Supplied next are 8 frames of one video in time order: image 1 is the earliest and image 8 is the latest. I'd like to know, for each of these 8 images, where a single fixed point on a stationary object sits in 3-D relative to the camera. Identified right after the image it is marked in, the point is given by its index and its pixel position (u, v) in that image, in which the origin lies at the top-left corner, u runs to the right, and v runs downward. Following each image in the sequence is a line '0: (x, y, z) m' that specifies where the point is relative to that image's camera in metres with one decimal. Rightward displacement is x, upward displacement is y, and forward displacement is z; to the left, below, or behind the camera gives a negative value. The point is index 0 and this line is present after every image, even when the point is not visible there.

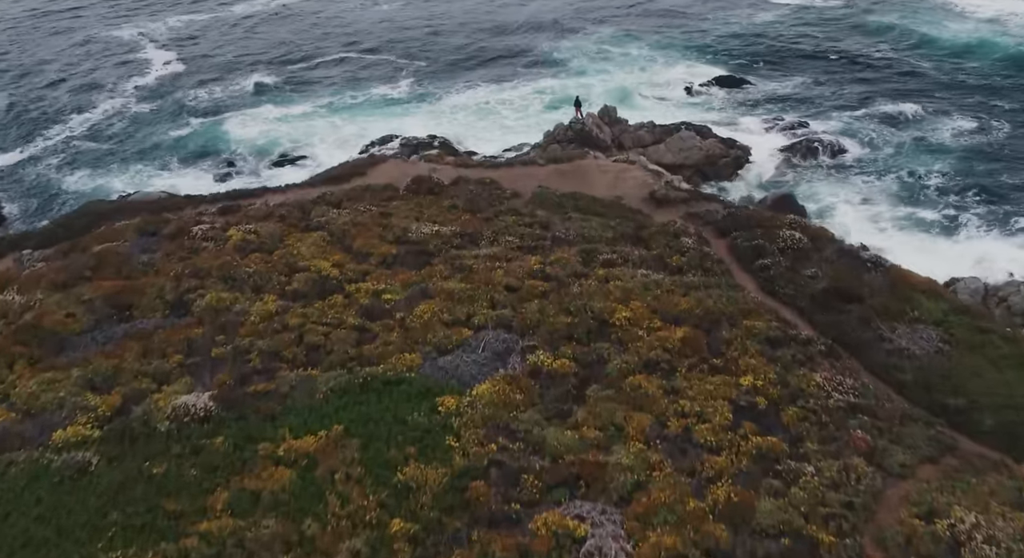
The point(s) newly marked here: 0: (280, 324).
0: (-5.0, -1.0, +18.7) m
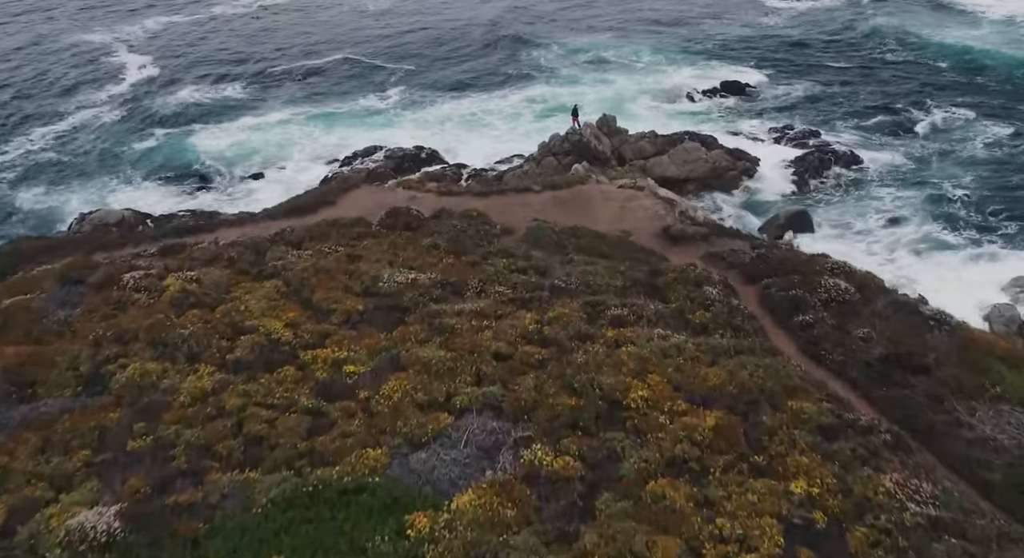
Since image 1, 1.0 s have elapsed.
0: (-5.2, -2.3, +15.1) m
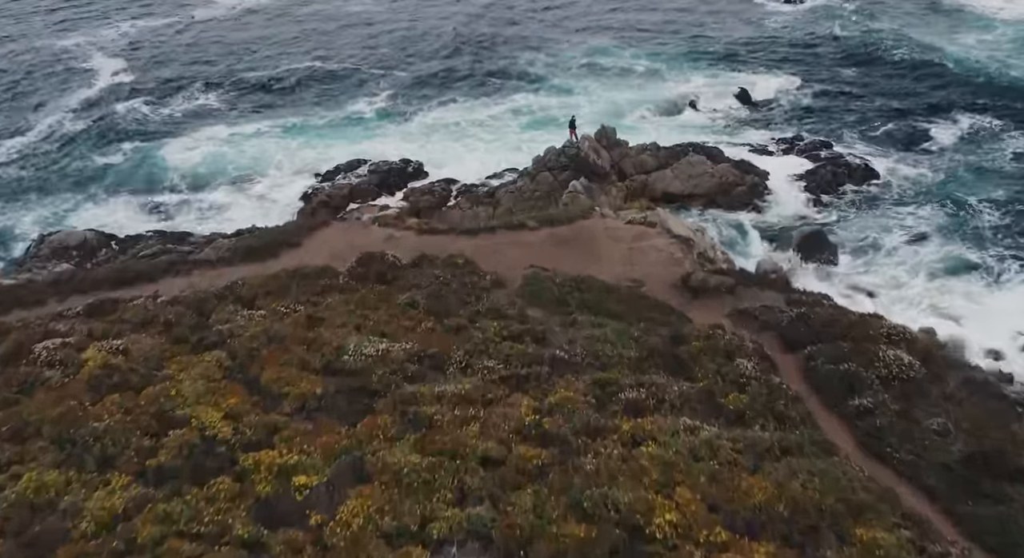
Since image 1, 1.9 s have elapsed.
0: (-5.3, -3.6, +11.8) m
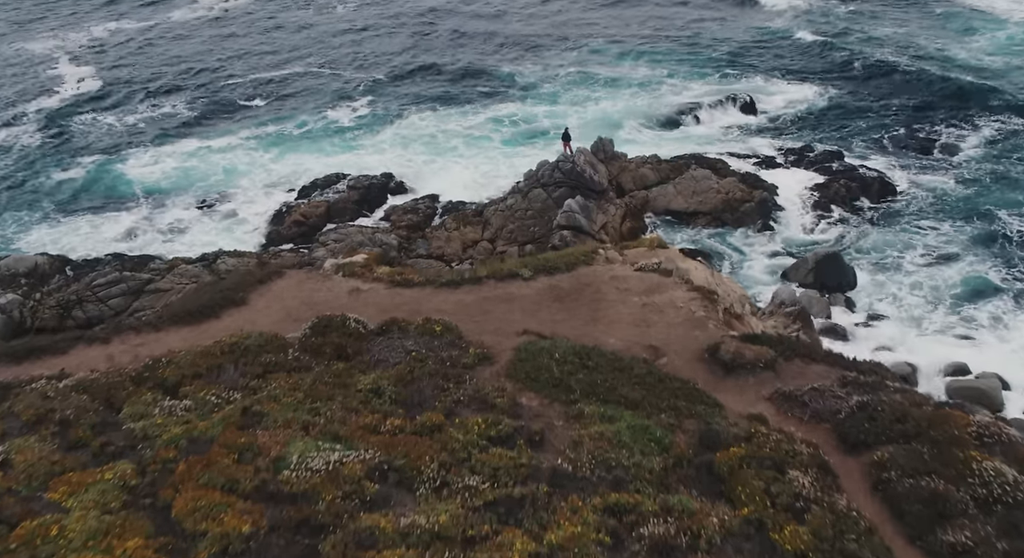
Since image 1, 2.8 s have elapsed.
0: (-5.4, -4.9, +8.3) m
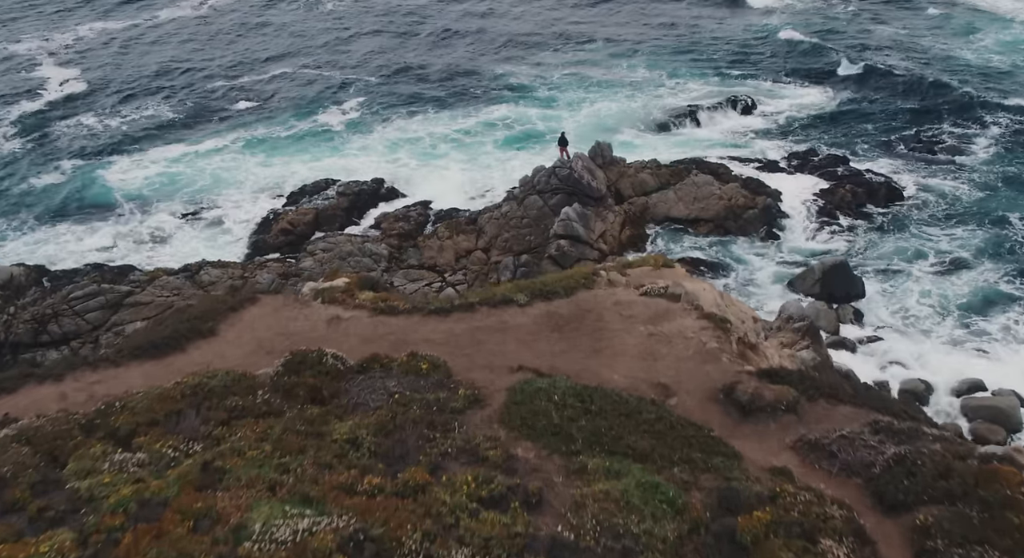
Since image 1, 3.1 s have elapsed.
0: (-5.5, -5.4, +6.8) m
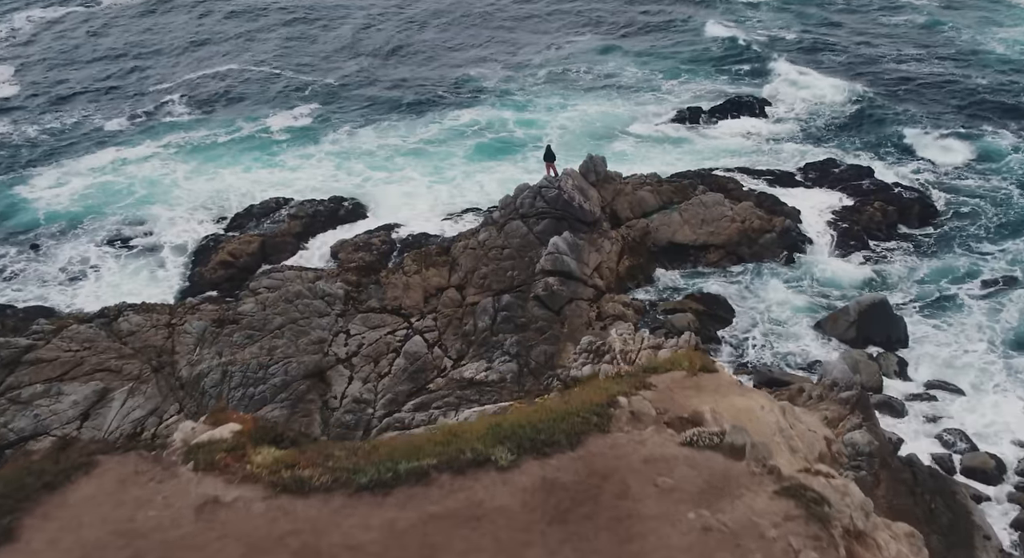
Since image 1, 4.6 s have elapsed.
0: (-5.5, -7.6, +0.8) m
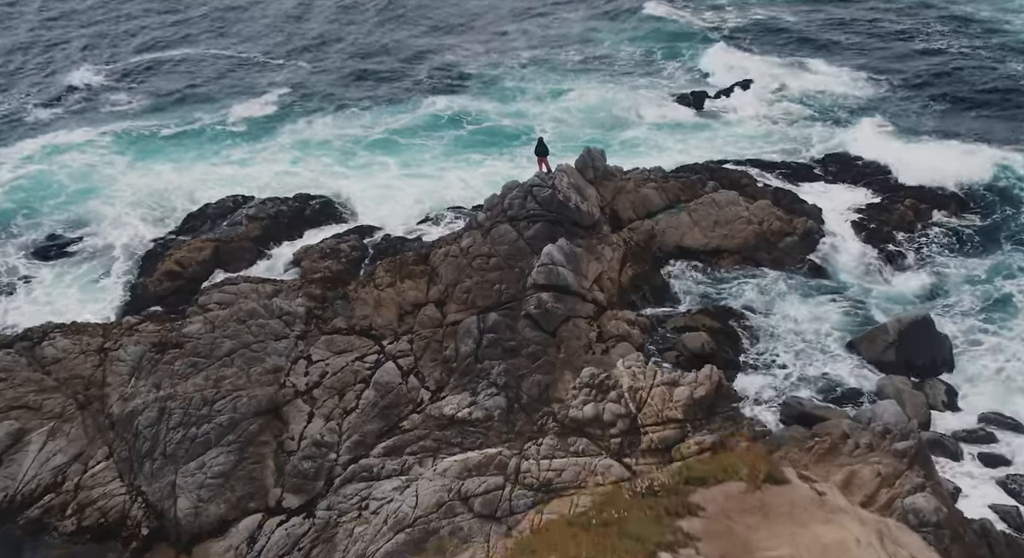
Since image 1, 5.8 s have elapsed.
0: (-5.4, -8.8, -3.4) m
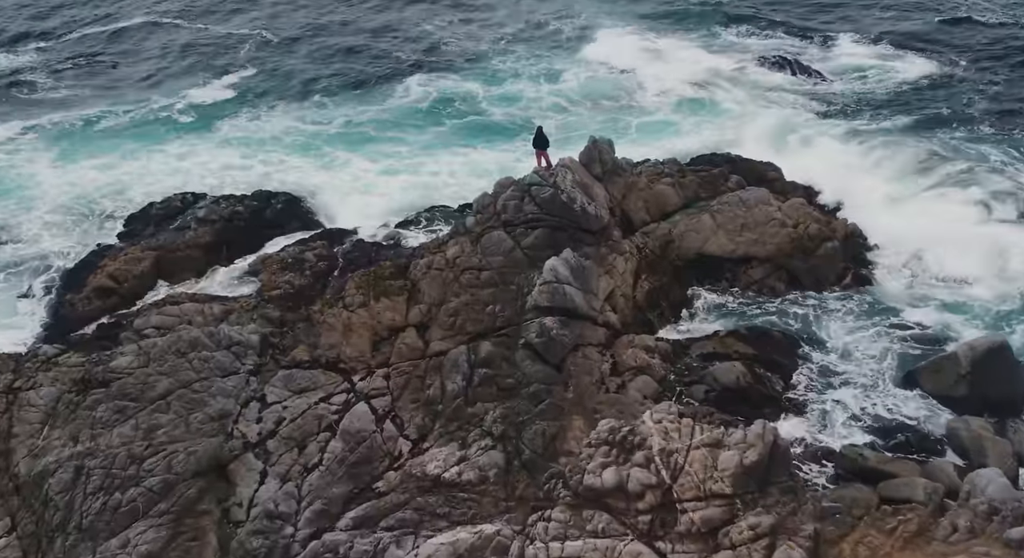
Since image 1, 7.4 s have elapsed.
0: (-4.9, -10.2, -8.0) m
